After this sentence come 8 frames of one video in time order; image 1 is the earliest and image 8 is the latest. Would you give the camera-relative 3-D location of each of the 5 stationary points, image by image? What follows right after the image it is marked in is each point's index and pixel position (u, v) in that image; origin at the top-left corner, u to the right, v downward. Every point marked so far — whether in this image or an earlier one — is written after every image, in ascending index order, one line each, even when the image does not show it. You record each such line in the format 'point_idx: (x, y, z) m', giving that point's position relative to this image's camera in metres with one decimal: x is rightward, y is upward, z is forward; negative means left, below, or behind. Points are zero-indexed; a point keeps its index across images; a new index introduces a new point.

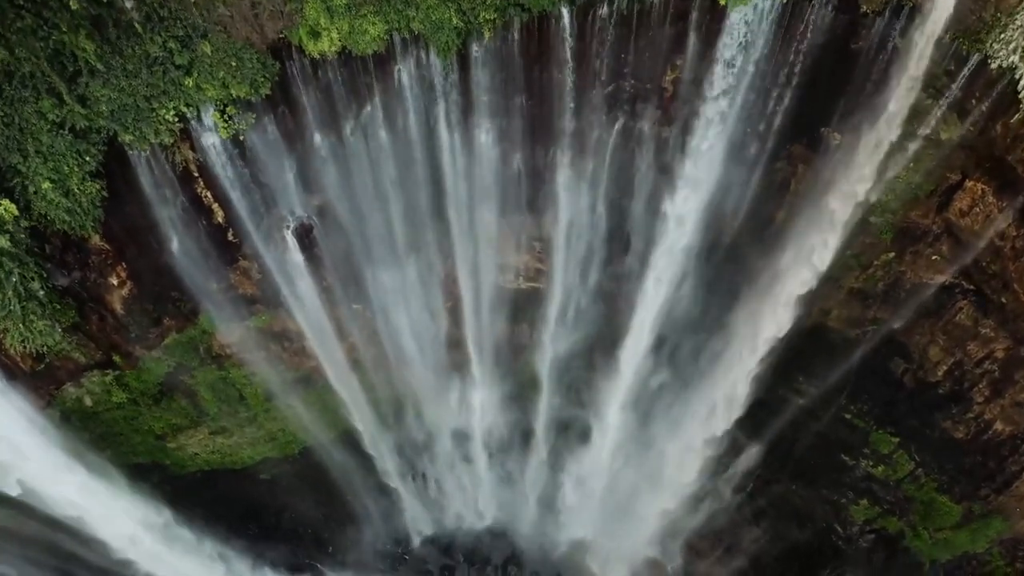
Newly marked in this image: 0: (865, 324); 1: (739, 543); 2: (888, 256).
0: (+4.9, -0.5, +10.0) m
1: (+4.0, -4.5, +12.9) m
2: (+4.8, +0.4, +9.2) m
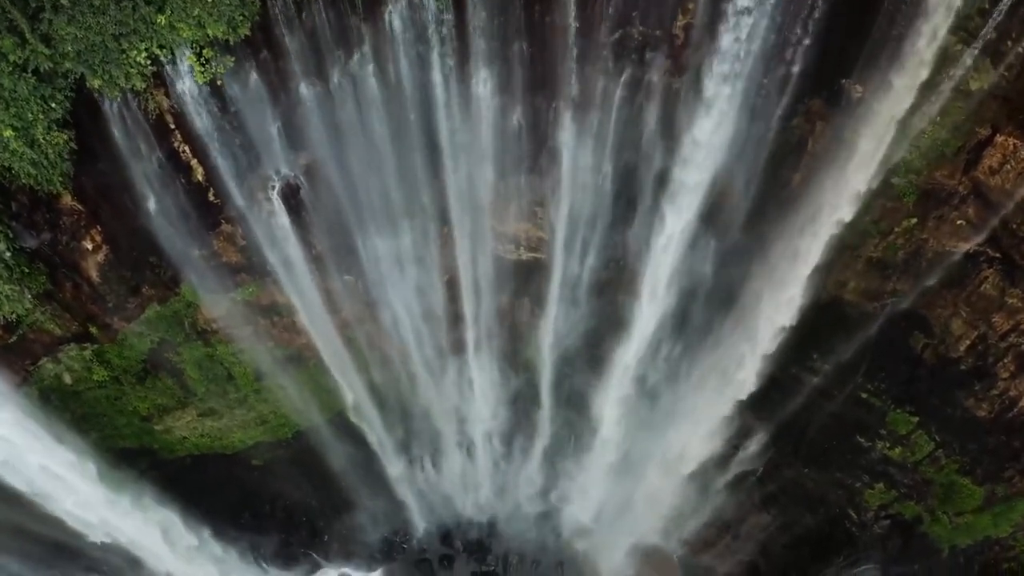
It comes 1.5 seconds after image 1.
0: (+4.9, -0.1, +9.5) m
1: (+4.0, -4.1, +12.4) m
2: (+4.8, +0.8, +8.7) m
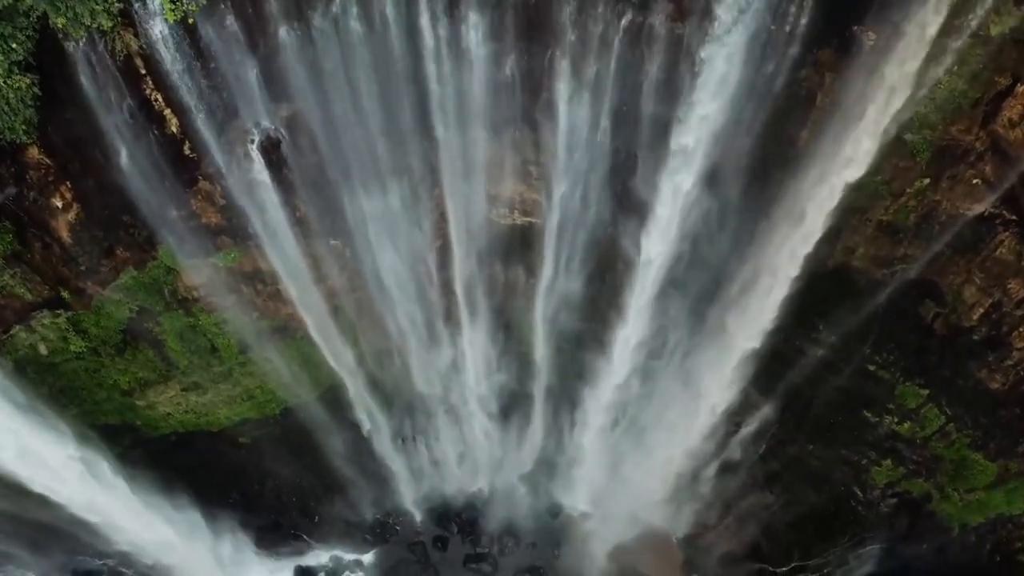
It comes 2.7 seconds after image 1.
0: (+4.8, +0.3, +9.1) m
1: (+3.9, -3.7, +12.0) m
2: (+4.7, +1.2, +8.3) m
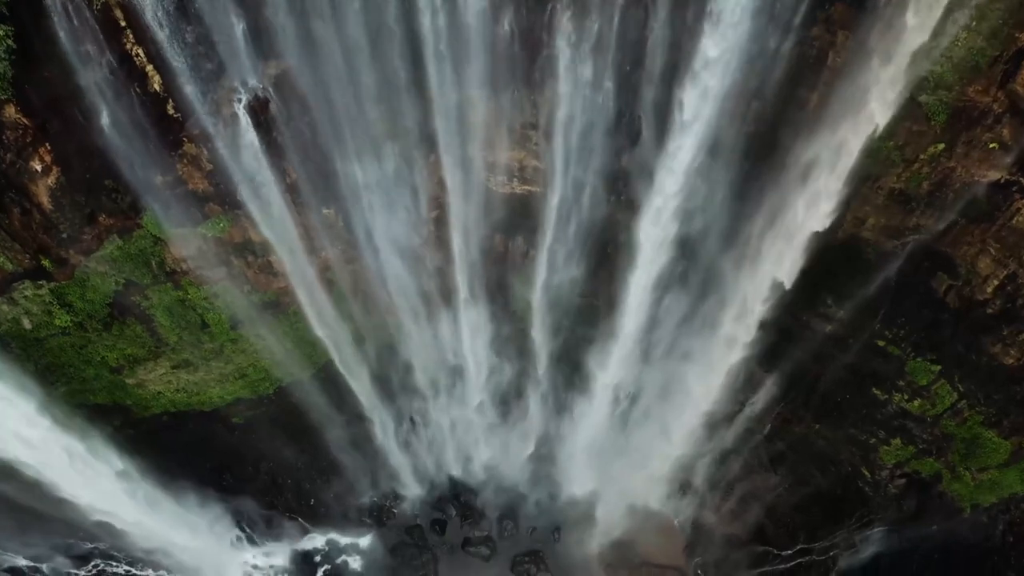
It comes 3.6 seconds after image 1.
0: (+4.8, +0.6, +8.8) m
1: (+3.9, -3.3, +11.7) m
2: (+4.7, +1.6, +8.0) m
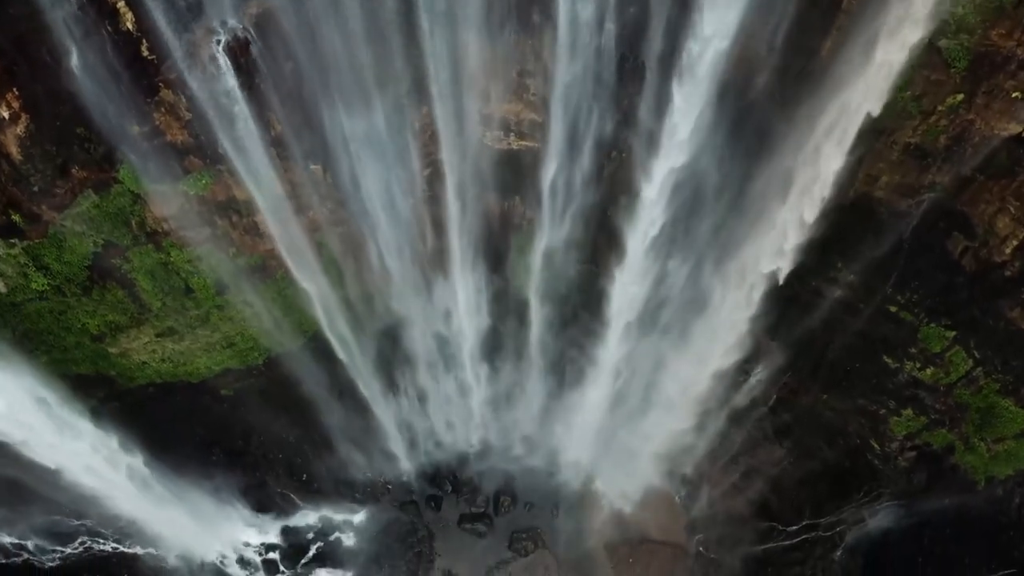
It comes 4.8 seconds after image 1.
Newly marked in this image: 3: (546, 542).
0: (+4.8, +1.1, +8.4) m
1: (+3.9, -2.8, +11.4) m
2: (+4.7, +2.0, +7.6) m
3: (+0.5, -4.1, +11.7) m
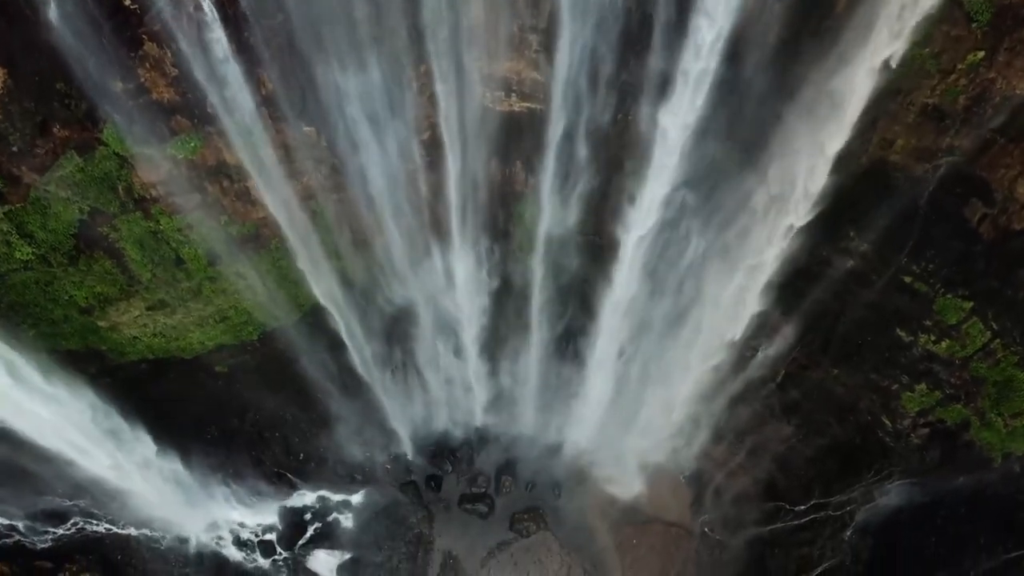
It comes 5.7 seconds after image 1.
0: (+4.8, +1.5, +8.1) m
1: (+3.9, -2.4, +11.1) m
2: (+4.7, +2.4, +7.3) m
3: (+0.6, -3.7, +11.4) m
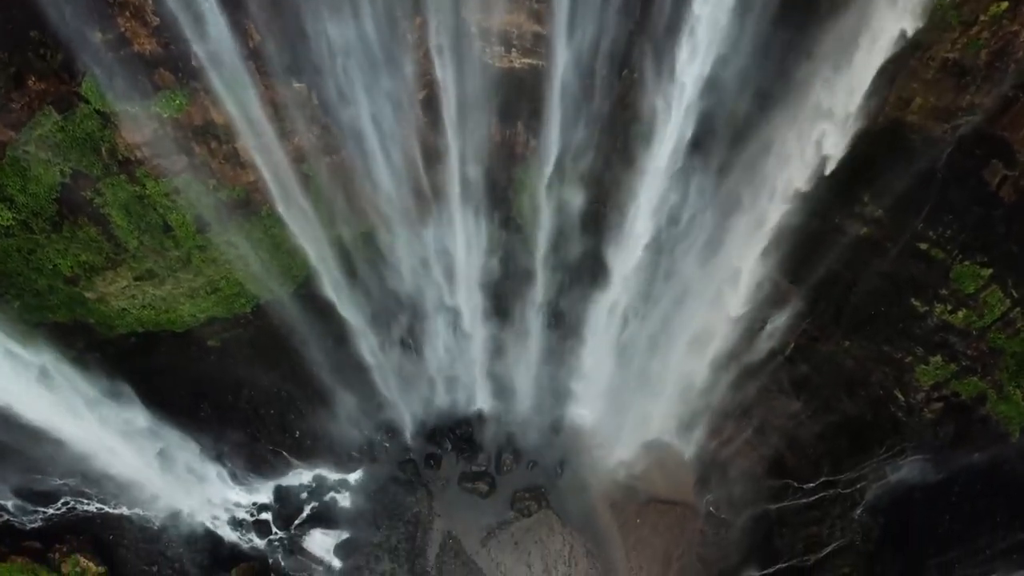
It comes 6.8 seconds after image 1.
0: (+4.8, +1.9, +7.7) m
1: (+3.9, -1.9, +10.8) m
2: (+4.7, +2.7, +6.9) m
3: (+0.6, -3.3, +11.1) m
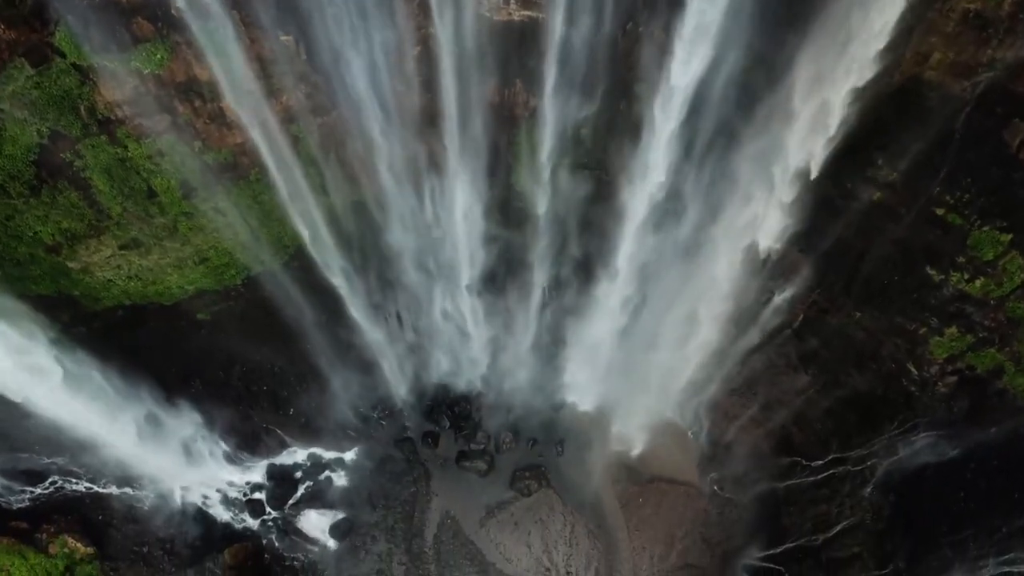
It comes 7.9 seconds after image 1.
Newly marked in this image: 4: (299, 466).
0: (+4.8, +2.2, +7.4) m
1: (+3.9, -1.5, +10.5) m
2: (+4.7, +3.1, +6.5) m
3: (+0.6, -2.9, +10.8) m
4: (-3.2, -2.7, +10.9) m
